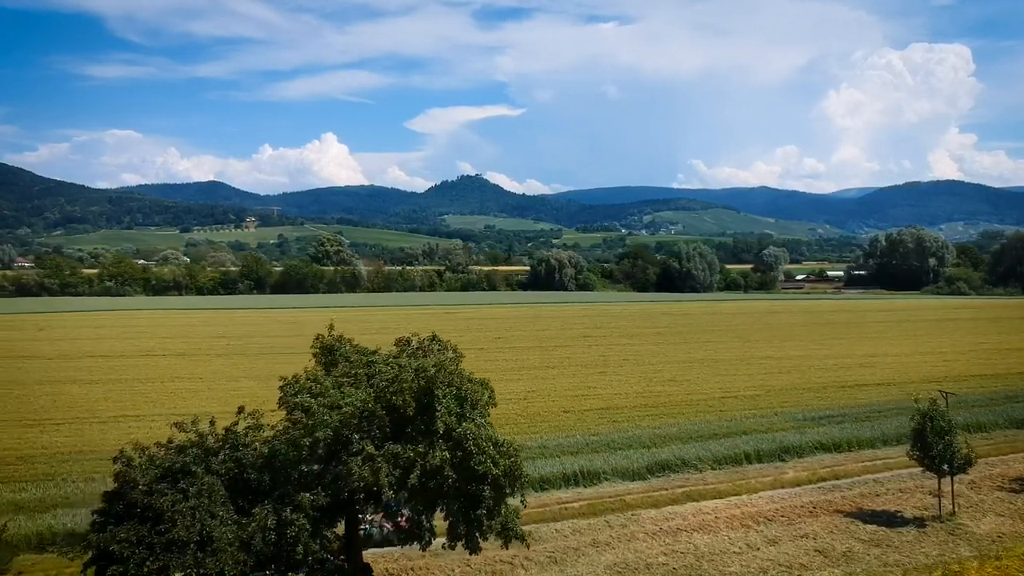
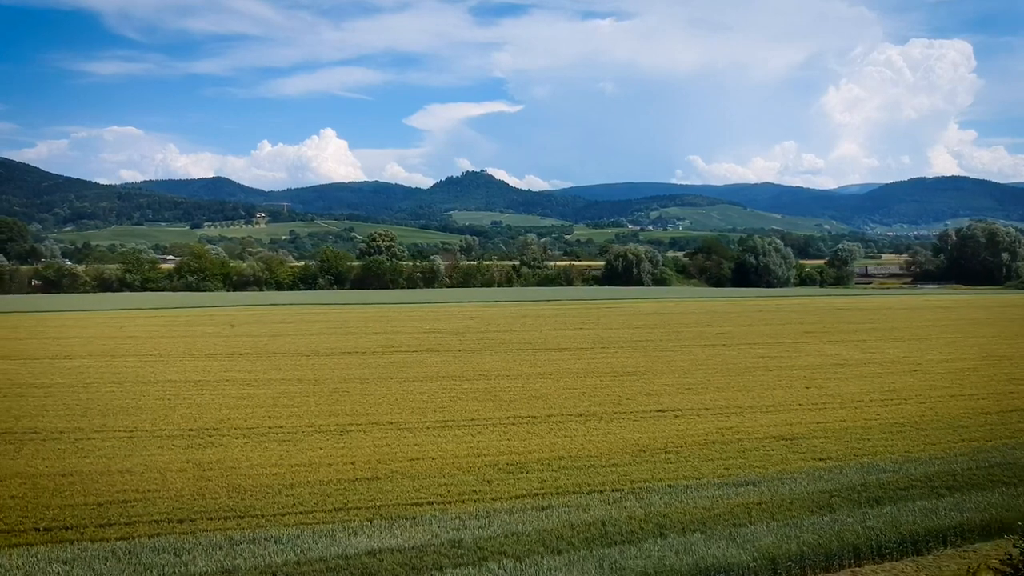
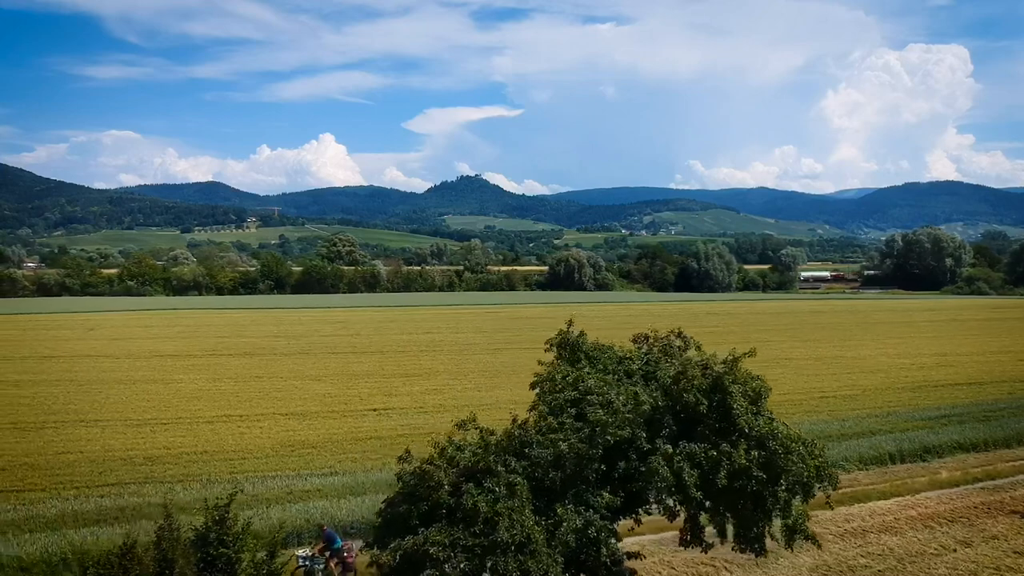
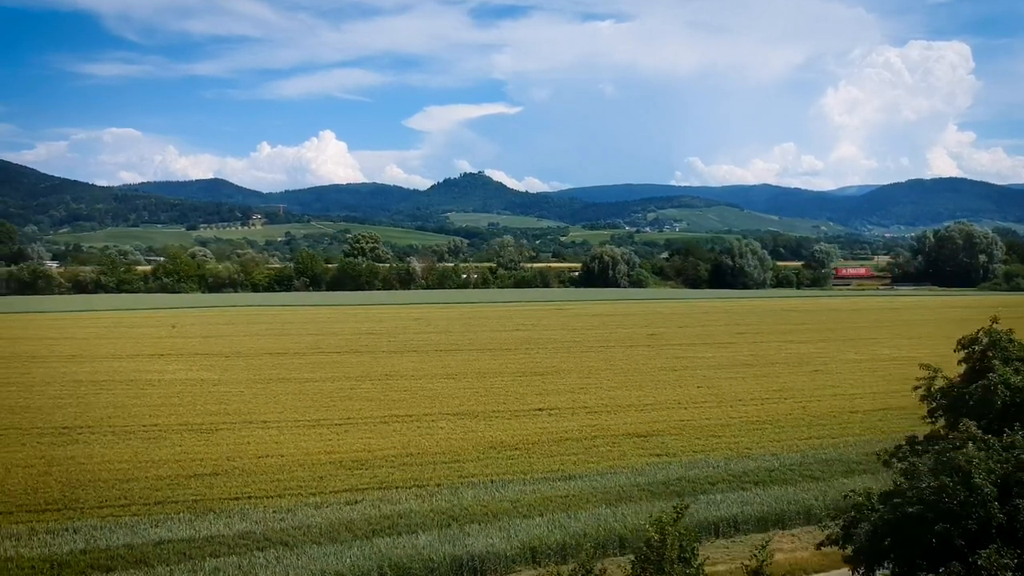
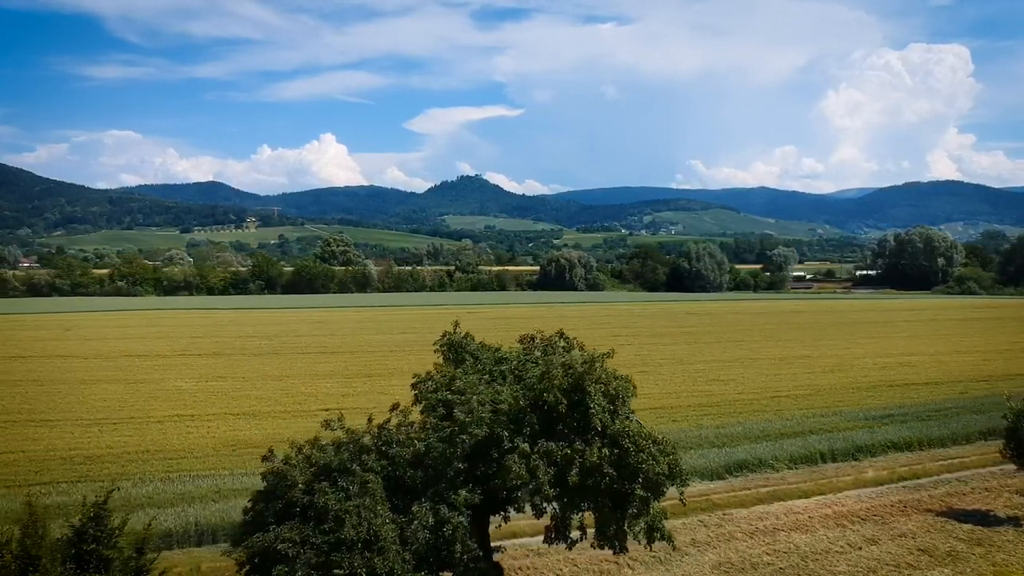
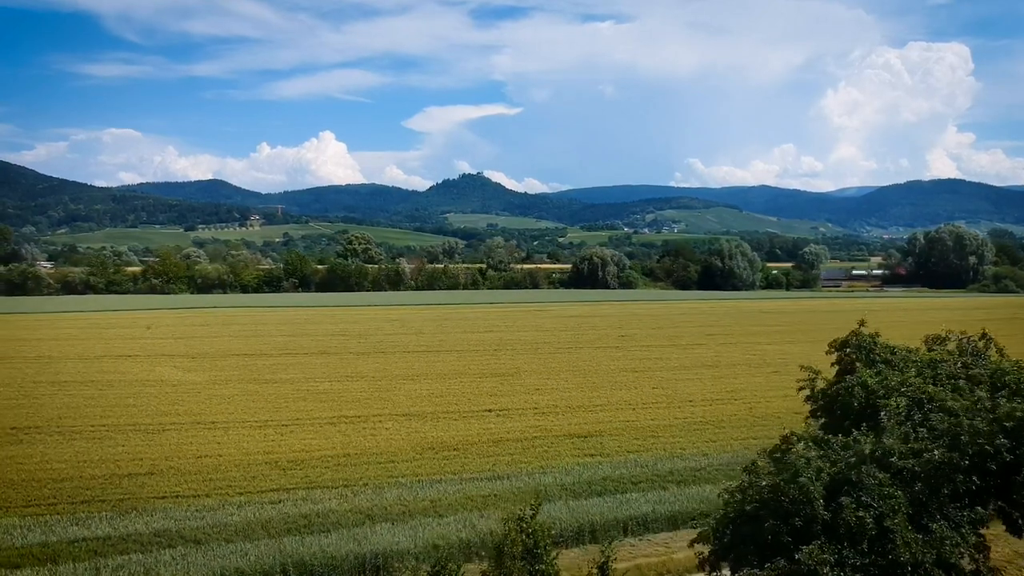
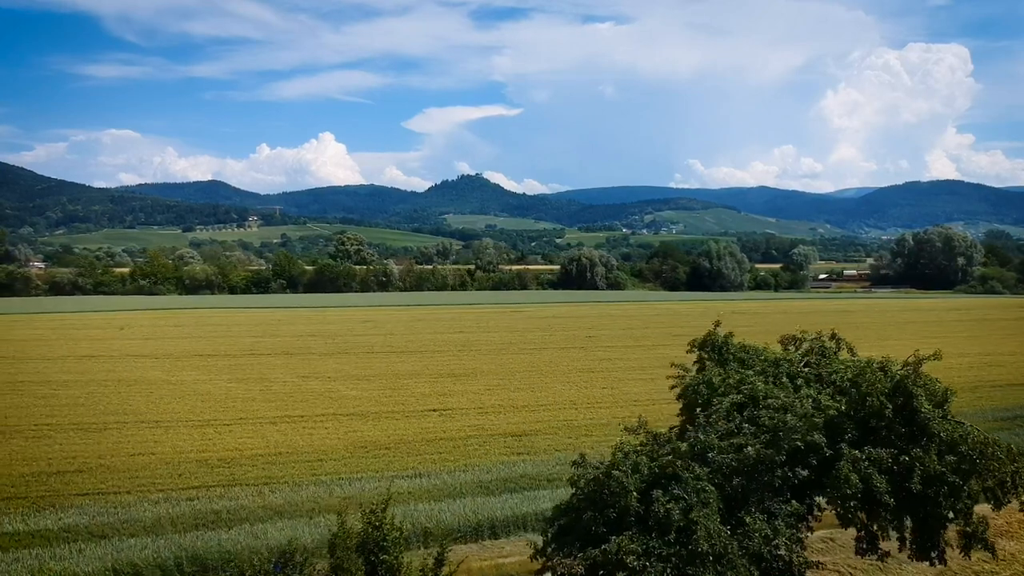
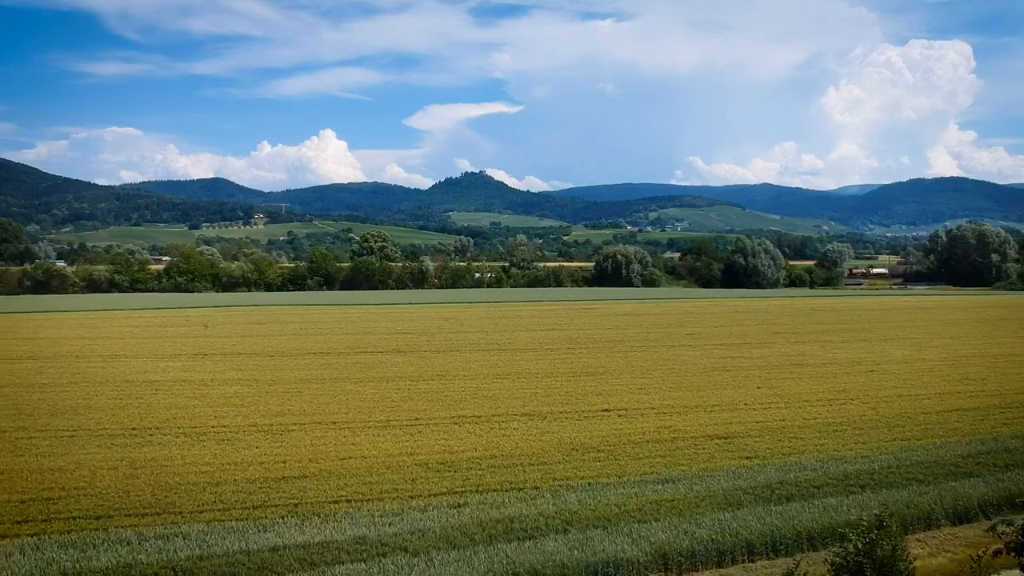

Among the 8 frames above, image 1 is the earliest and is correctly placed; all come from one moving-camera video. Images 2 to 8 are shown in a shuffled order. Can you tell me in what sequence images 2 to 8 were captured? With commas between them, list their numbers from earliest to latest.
5, 3, 7, 6, 4, 8, 2
